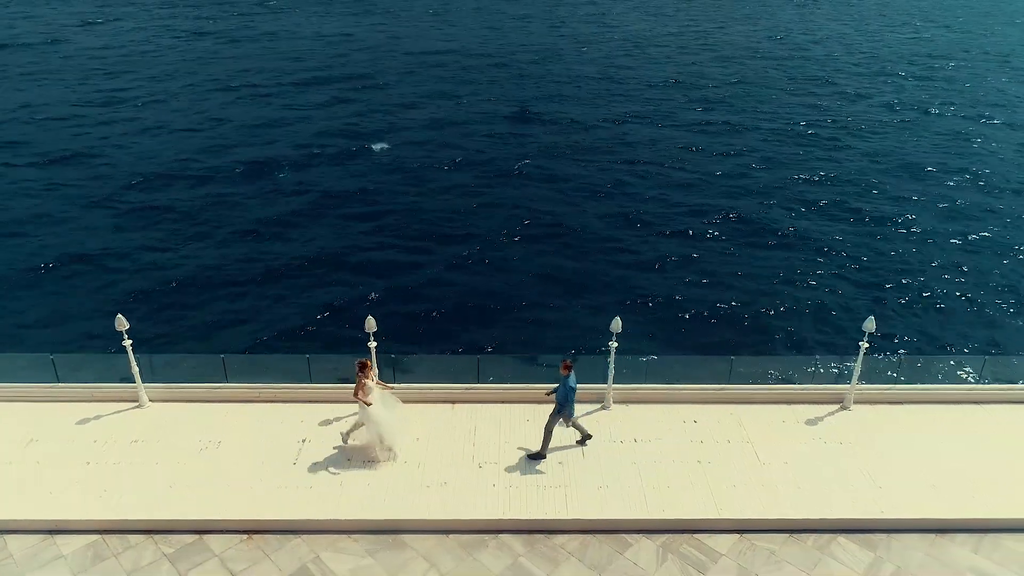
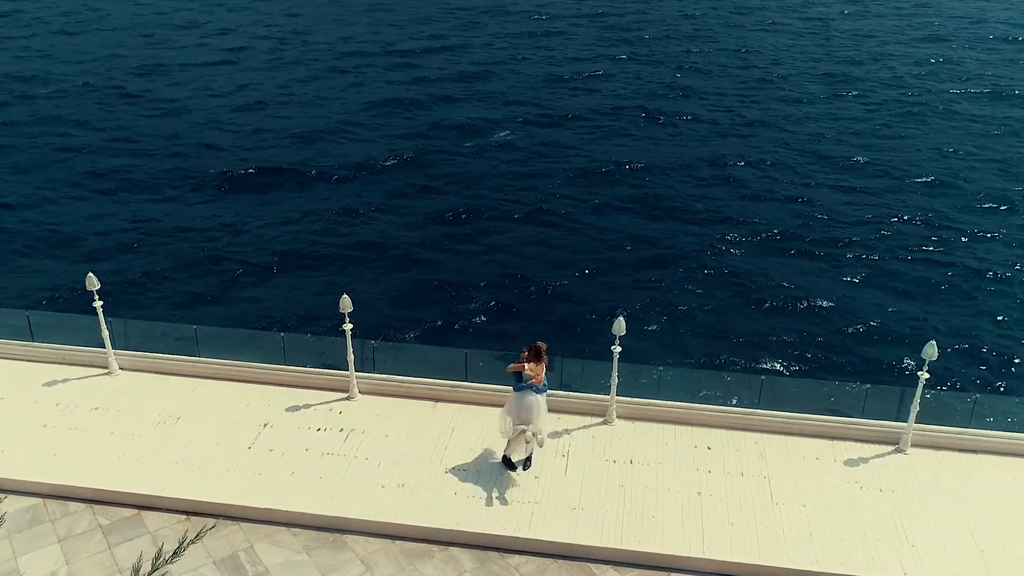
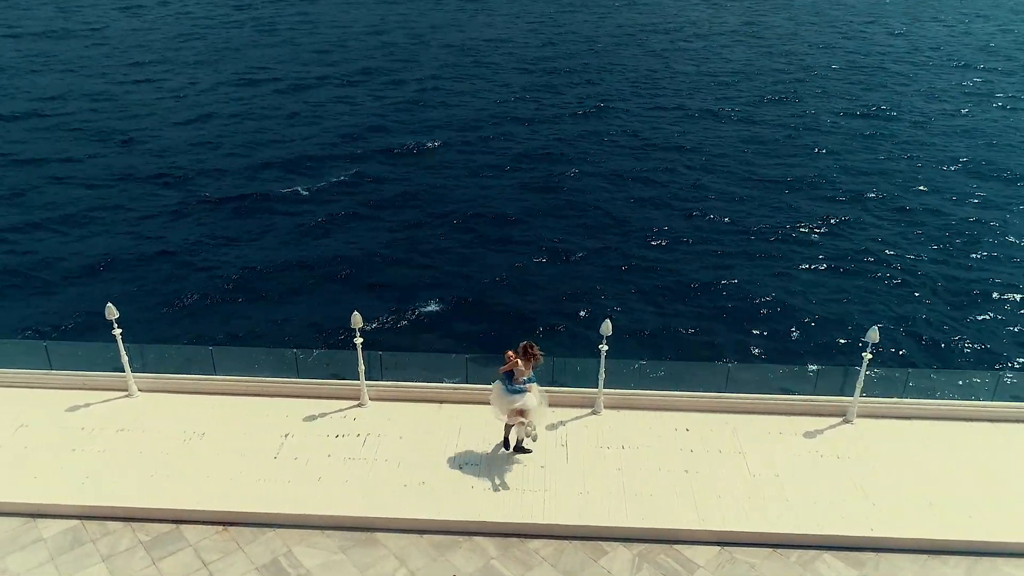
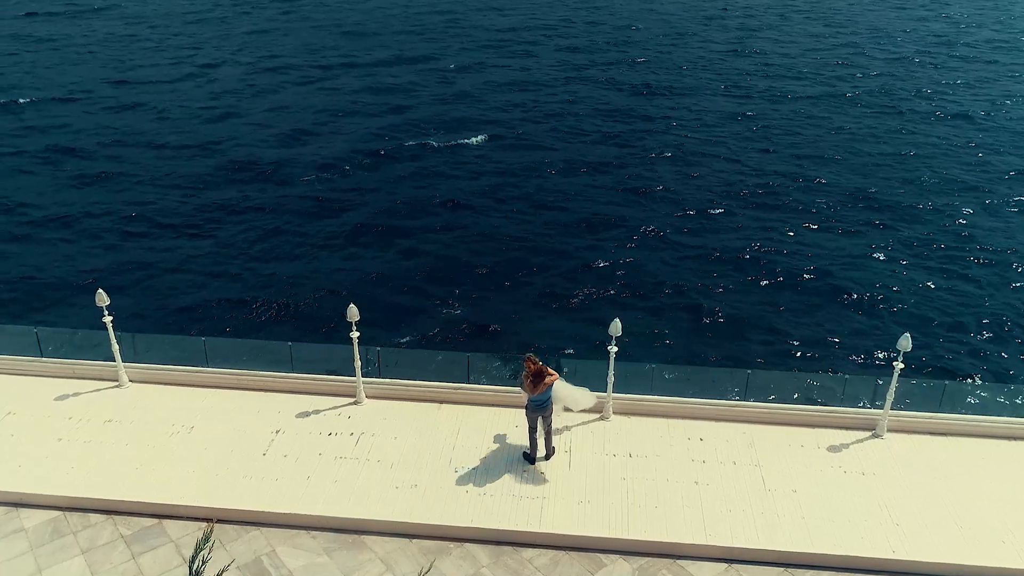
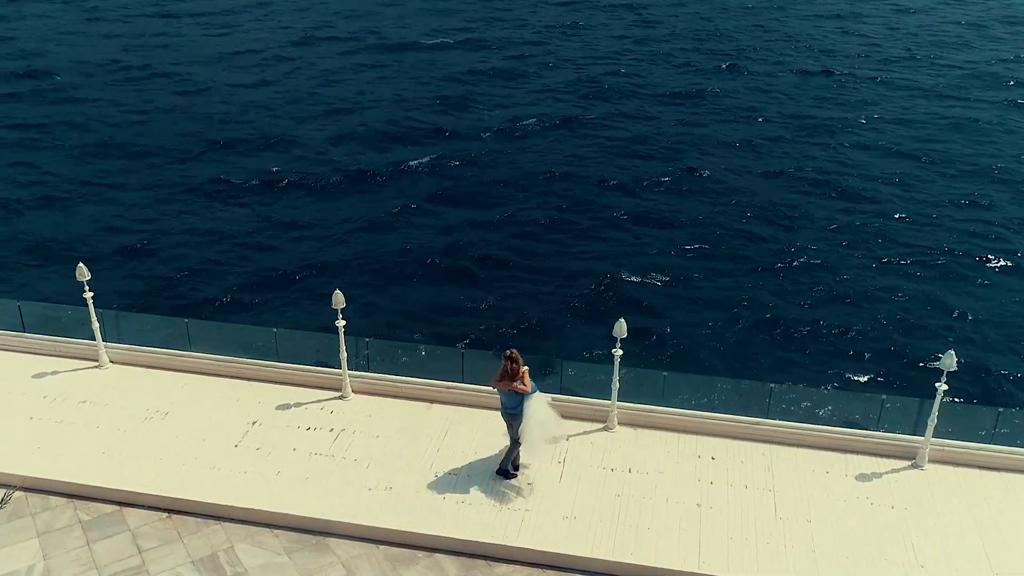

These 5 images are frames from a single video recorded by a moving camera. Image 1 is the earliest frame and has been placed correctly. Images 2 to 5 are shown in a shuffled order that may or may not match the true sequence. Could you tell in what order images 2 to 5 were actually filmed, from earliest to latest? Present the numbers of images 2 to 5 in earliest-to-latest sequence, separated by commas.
3, 4, 2, 5
